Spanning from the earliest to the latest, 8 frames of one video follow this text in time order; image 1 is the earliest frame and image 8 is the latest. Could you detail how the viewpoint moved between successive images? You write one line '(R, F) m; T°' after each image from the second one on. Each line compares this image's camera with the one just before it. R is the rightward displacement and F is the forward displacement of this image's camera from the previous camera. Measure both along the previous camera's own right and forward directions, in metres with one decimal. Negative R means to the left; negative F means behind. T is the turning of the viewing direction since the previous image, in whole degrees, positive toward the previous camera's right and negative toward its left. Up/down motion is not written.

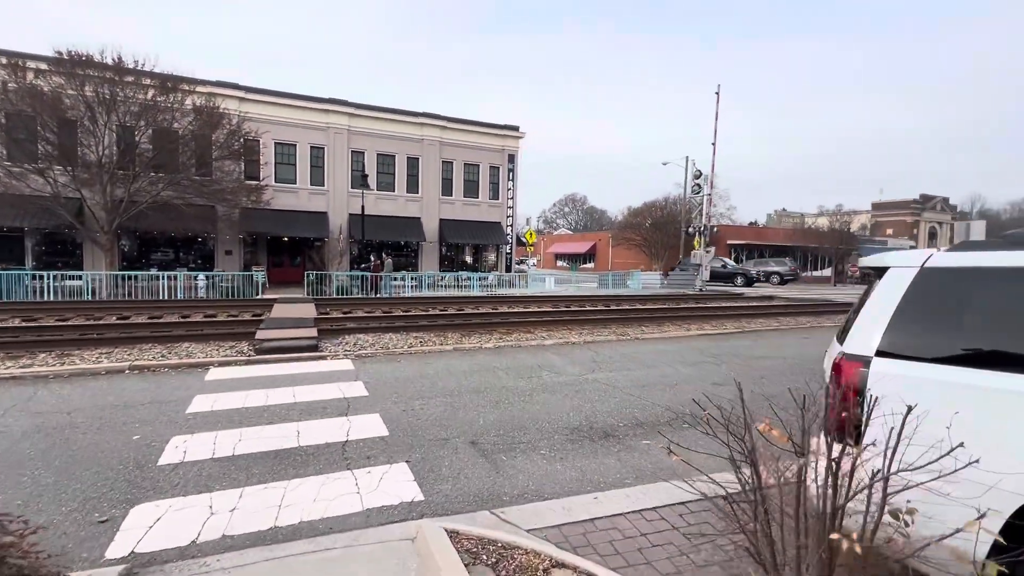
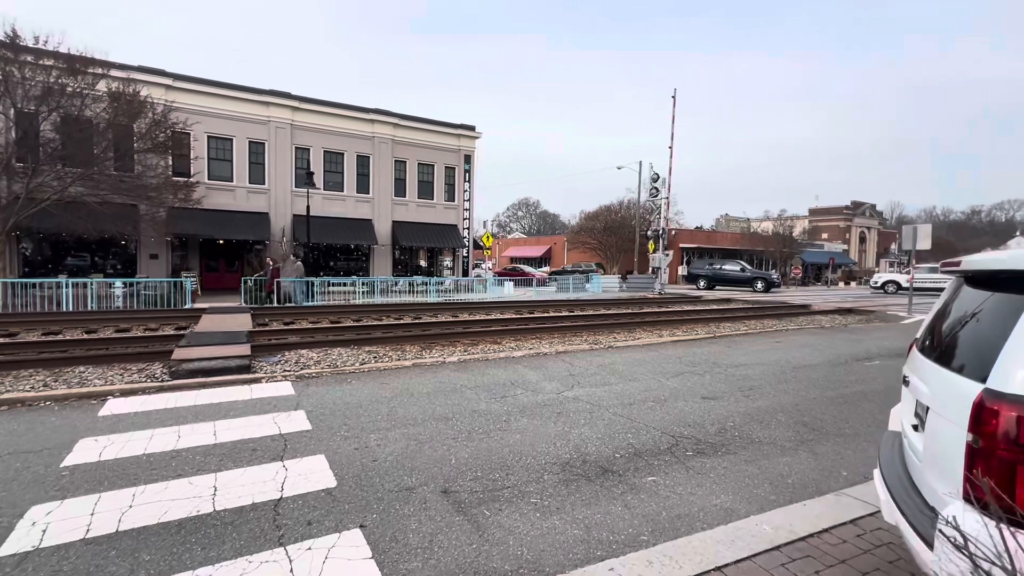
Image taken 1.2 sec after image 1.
(-0.2, +0.9) m; +6°
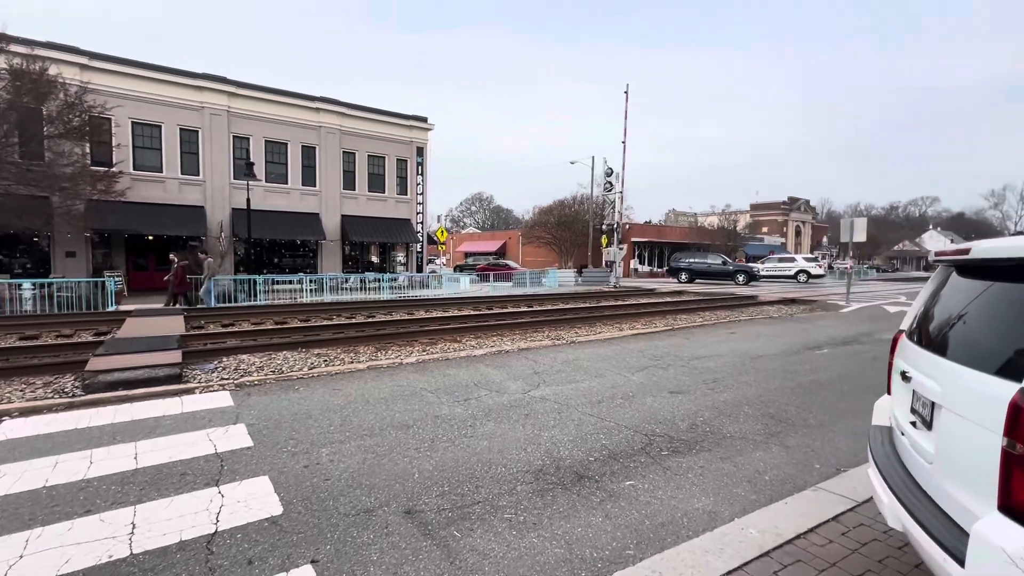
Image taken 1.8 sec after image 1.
(-0.1, +0.4) m; +6°
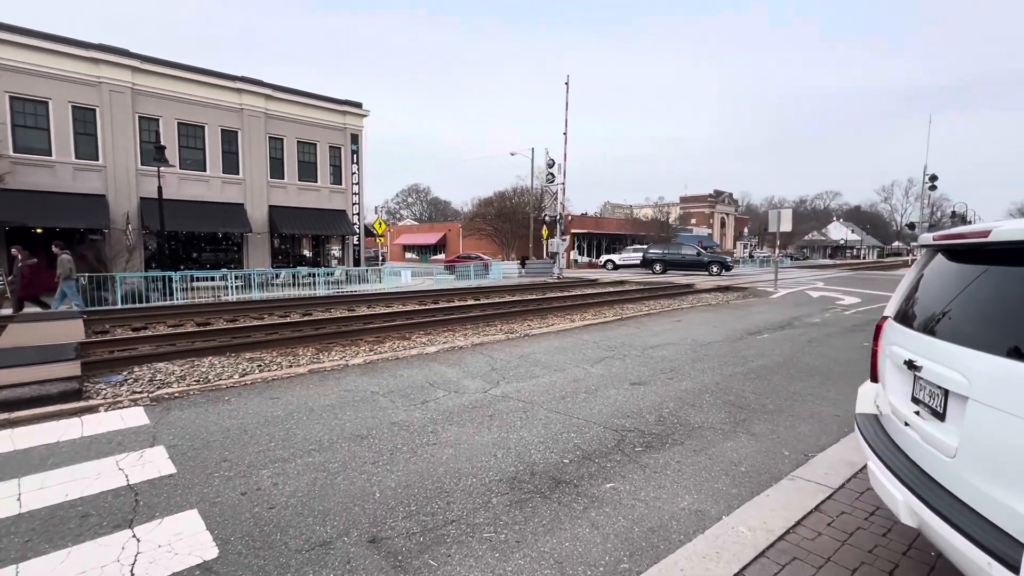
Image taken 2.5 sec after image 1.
(-0.2, +0.4) m; +7°
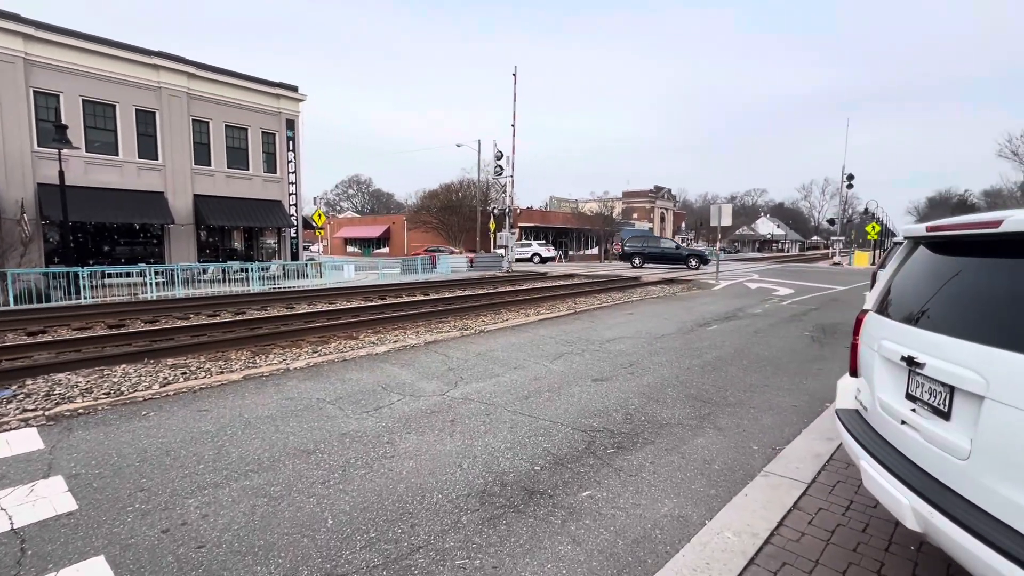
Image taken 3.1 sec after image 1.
(-0.2, +0.3) m; +7°
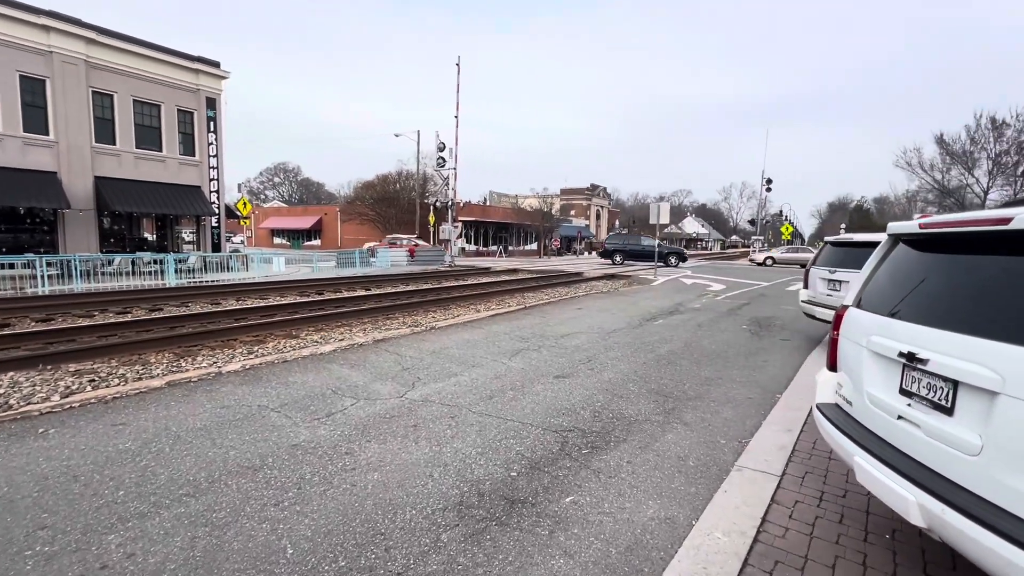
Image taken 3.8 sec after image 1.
(-0.3, +0.3) m; +8°
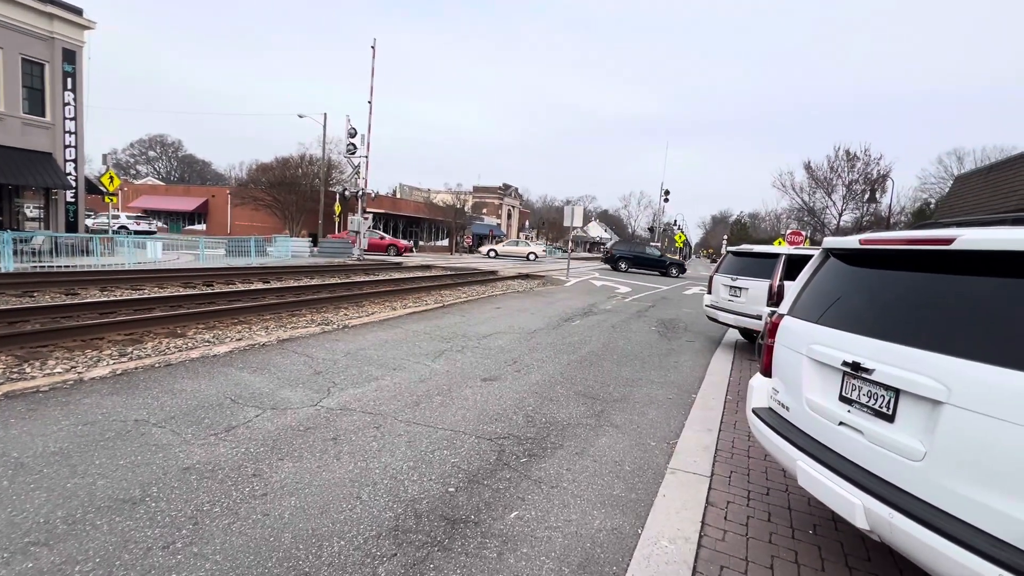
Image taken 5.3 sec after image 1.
(-0.3, +0.3) m; +11°
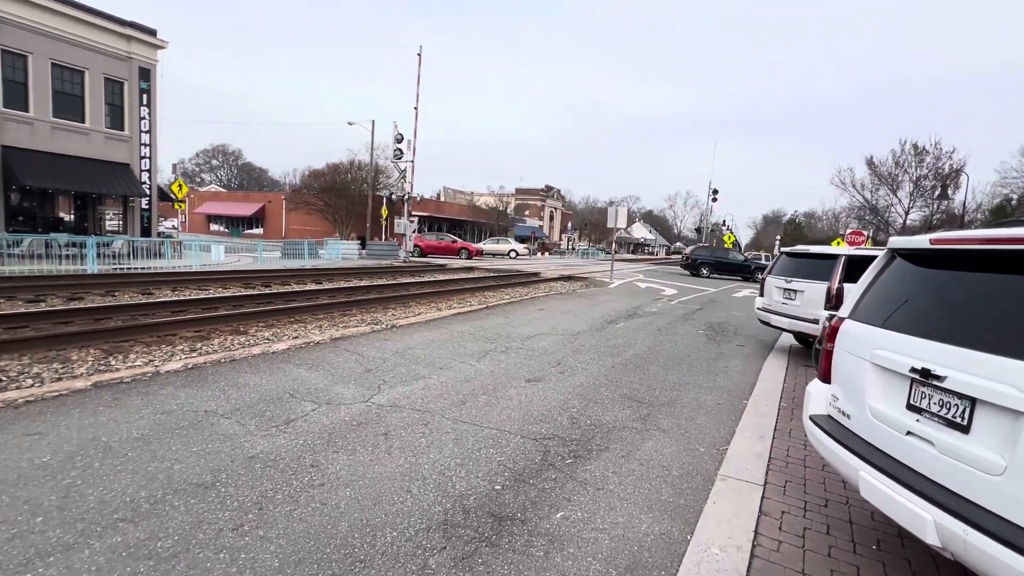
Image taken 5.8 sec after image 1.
(0.0, 0.0) m; -5°
